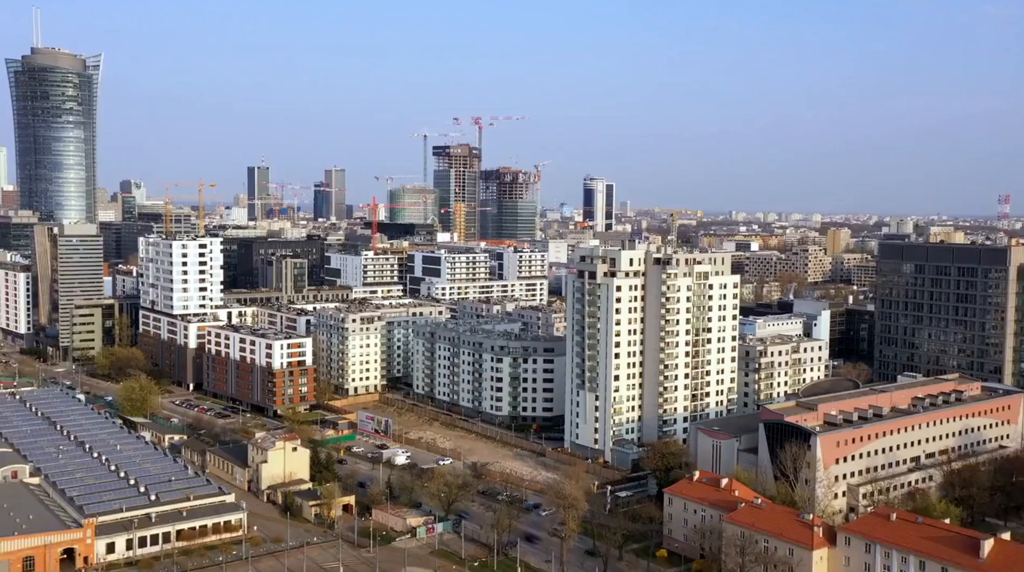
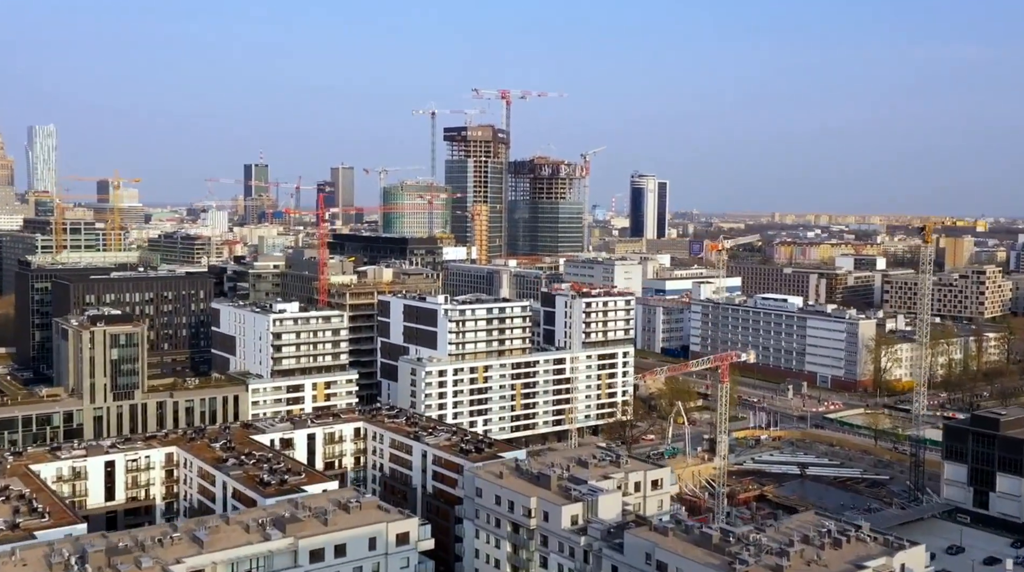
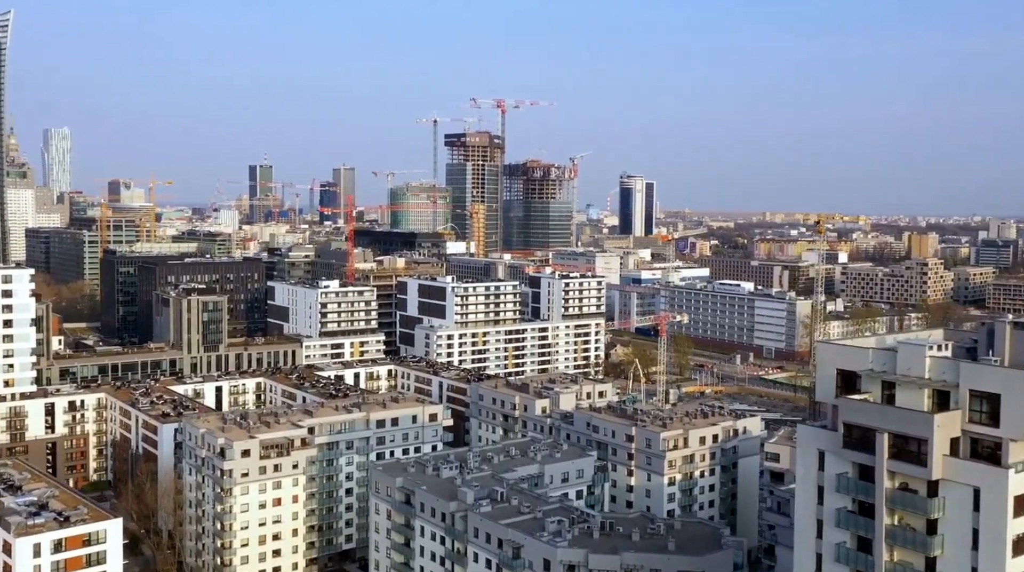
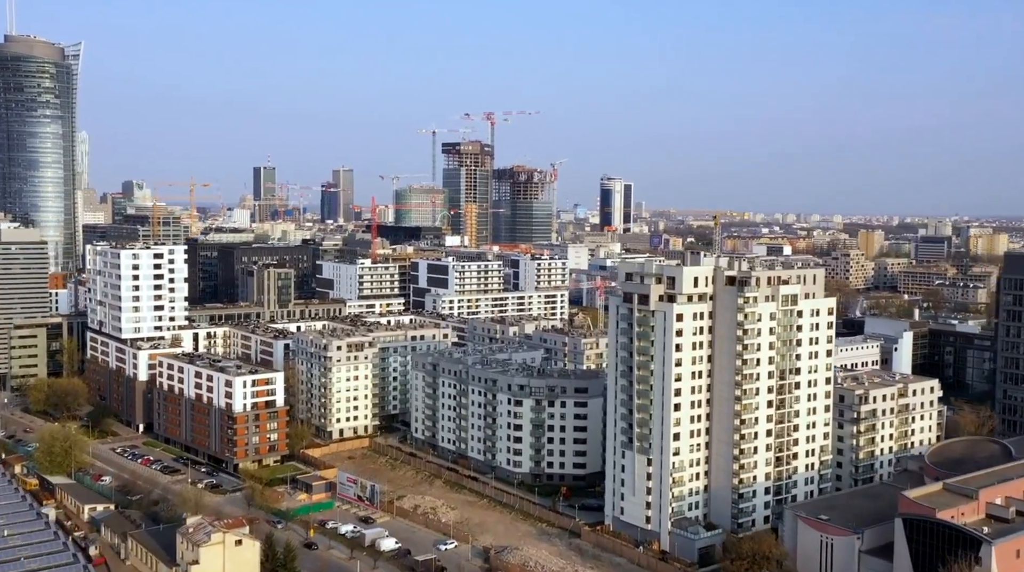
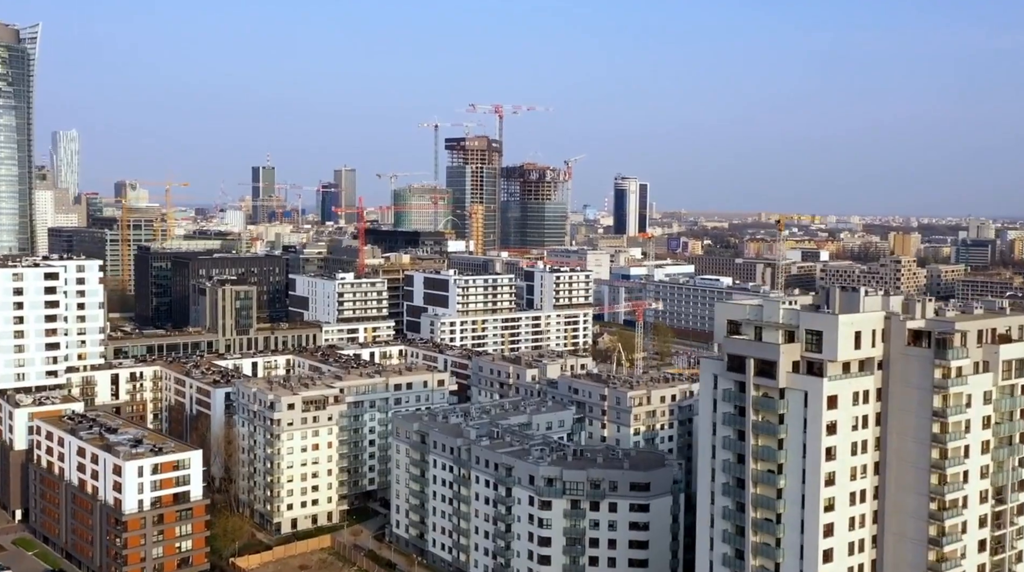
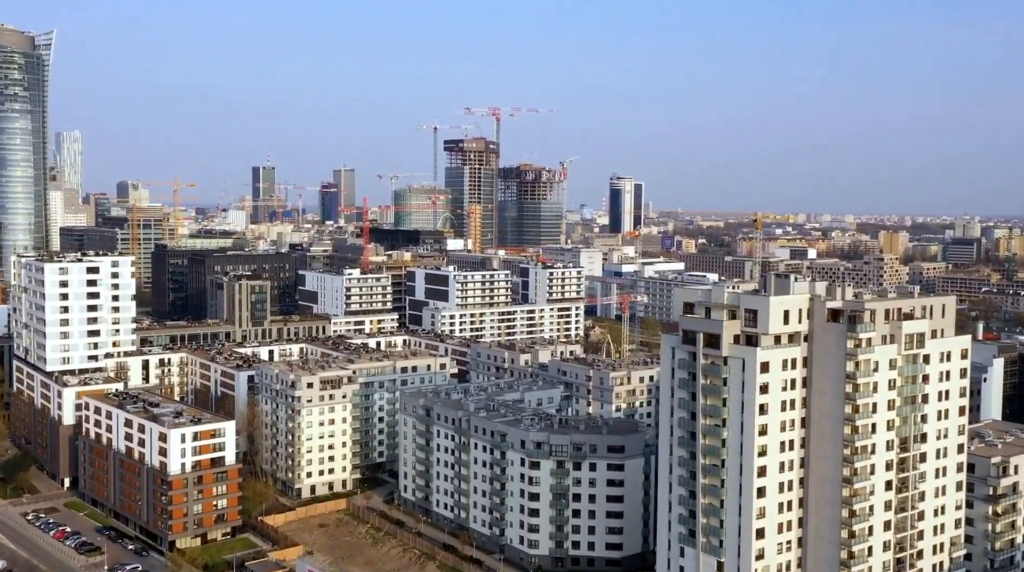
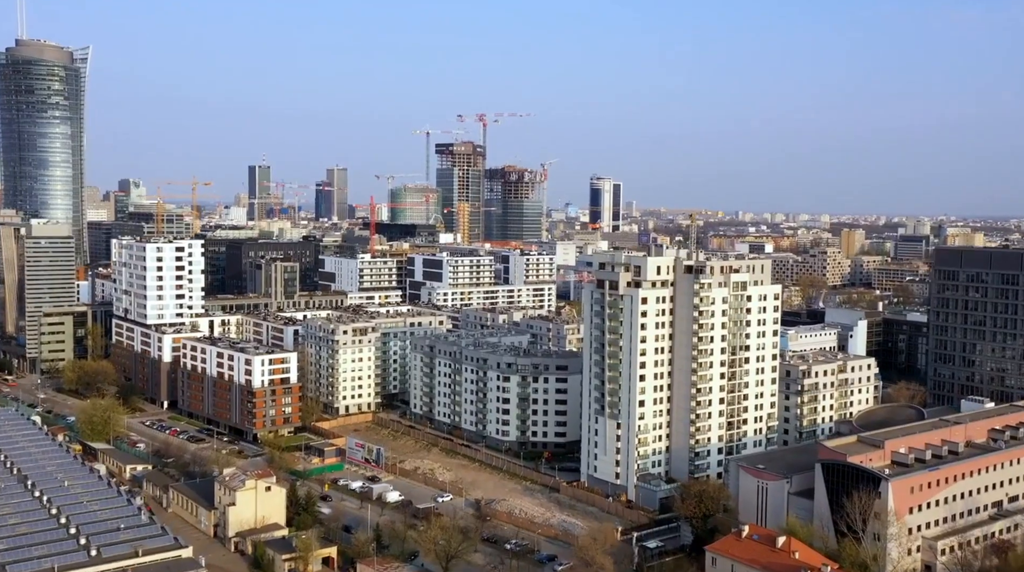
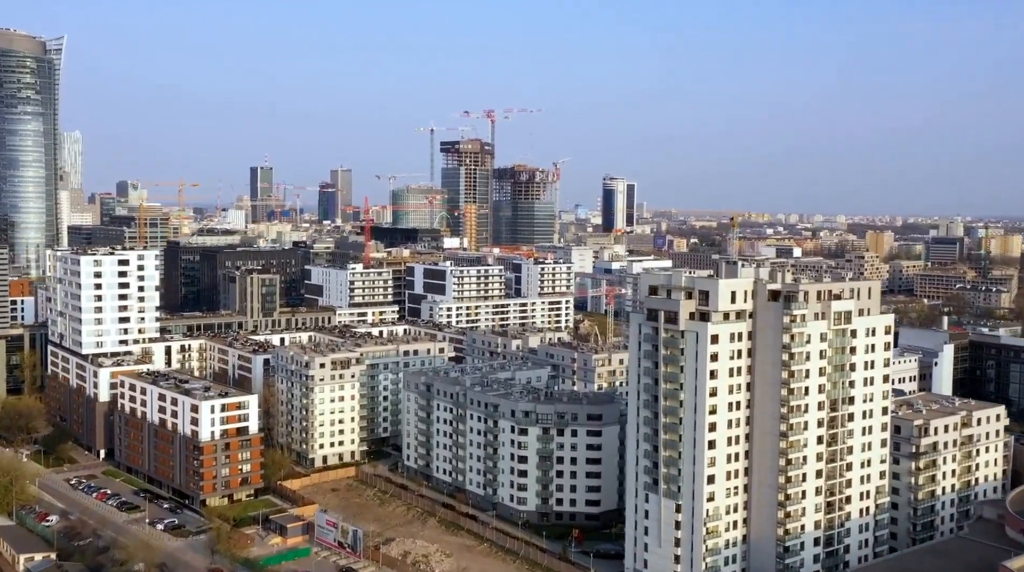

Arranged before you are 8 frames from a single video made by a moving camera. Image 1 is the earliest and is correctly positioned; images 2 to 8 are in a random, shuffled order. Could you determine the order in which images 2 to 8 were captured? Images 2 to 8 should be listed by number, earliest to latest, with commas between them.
7, 4, 8, 6, 5, 3, 2
